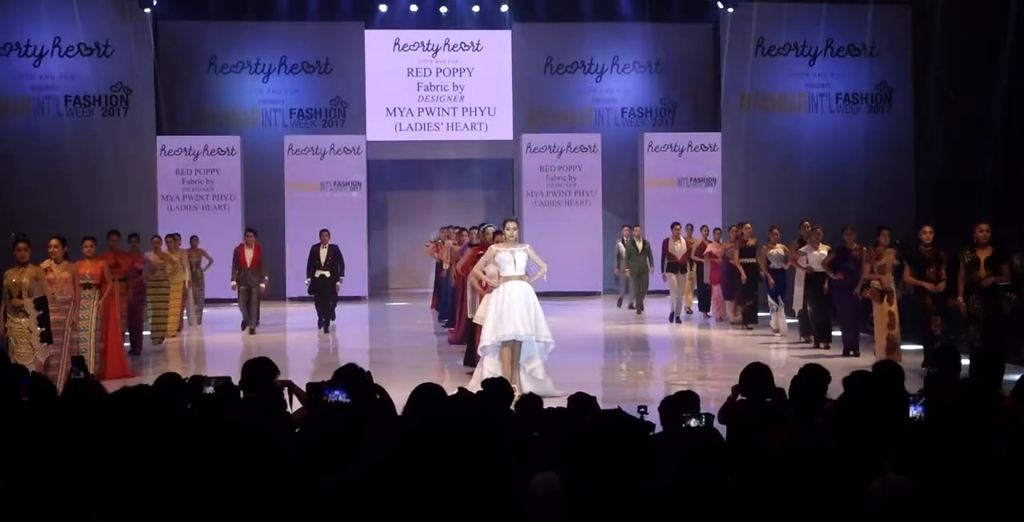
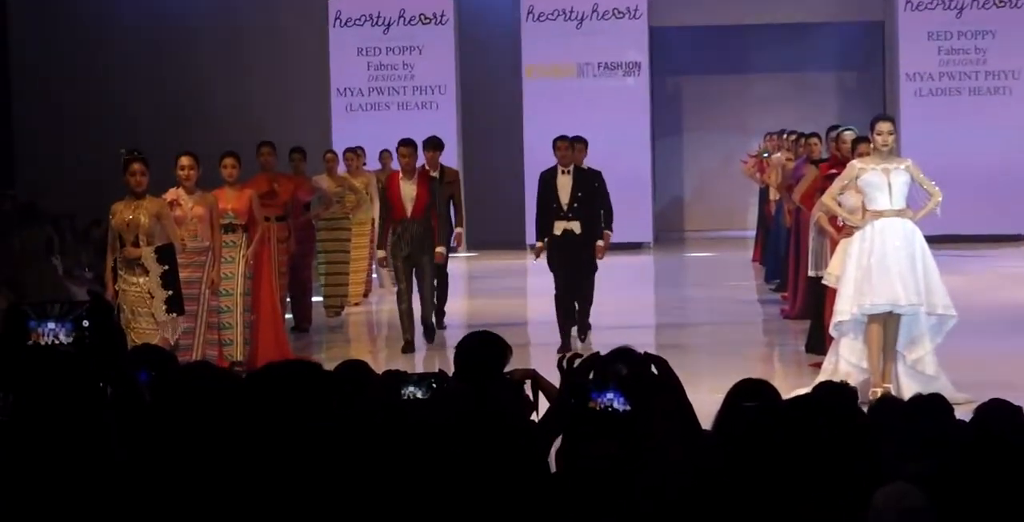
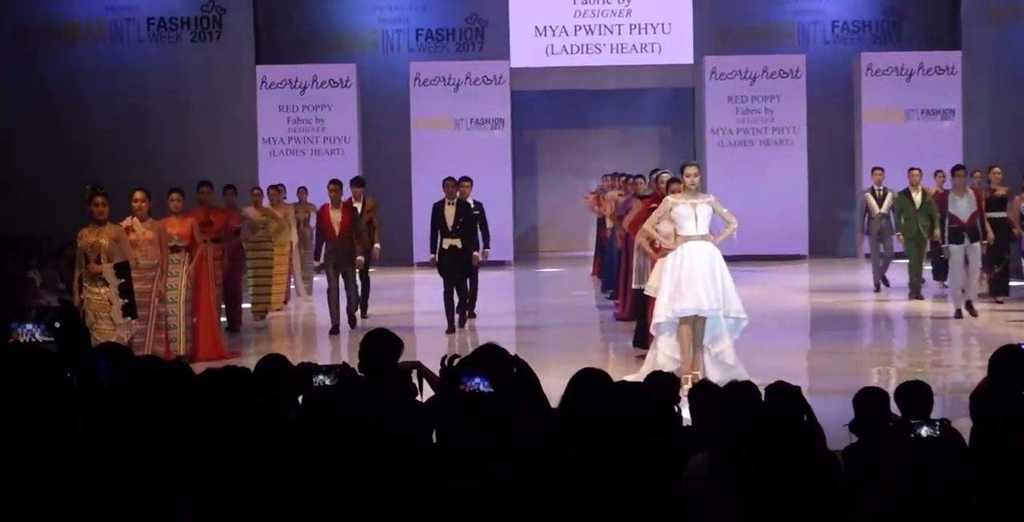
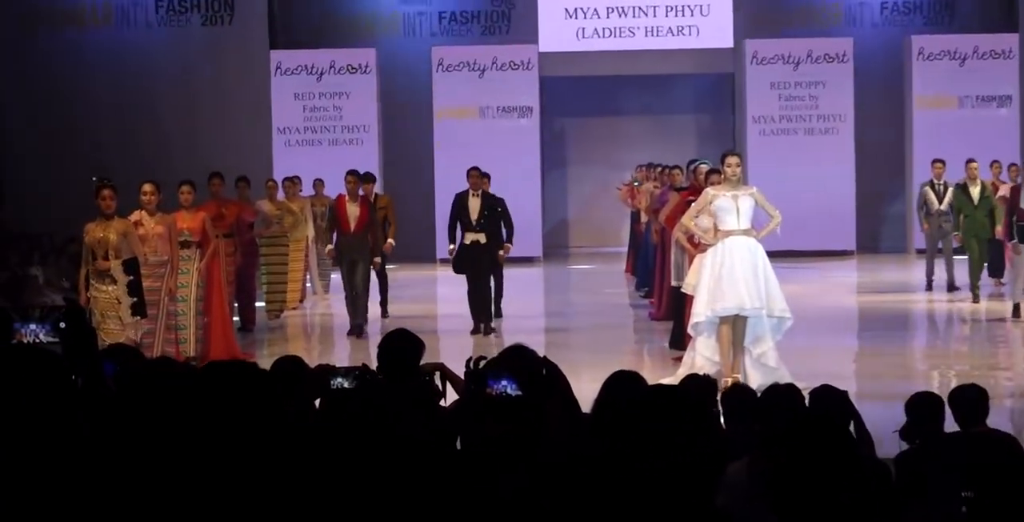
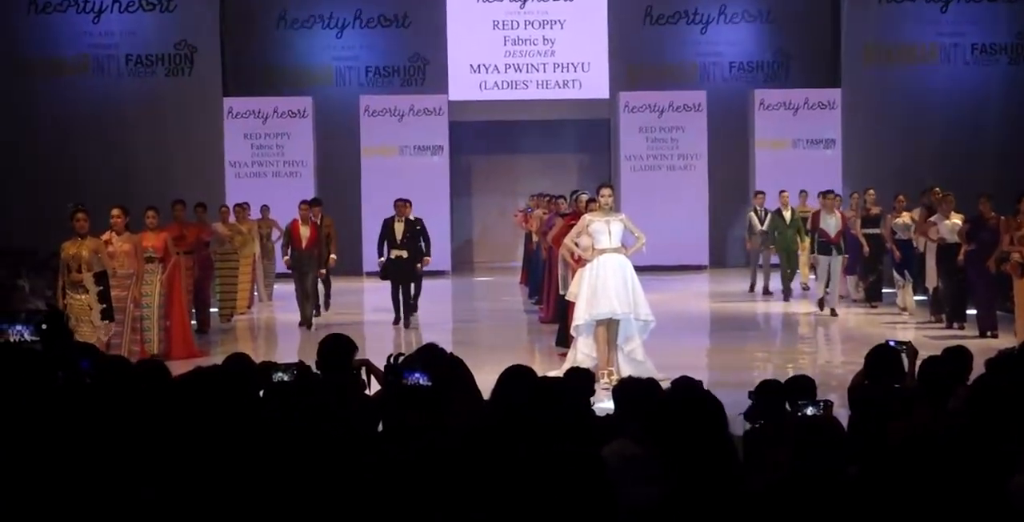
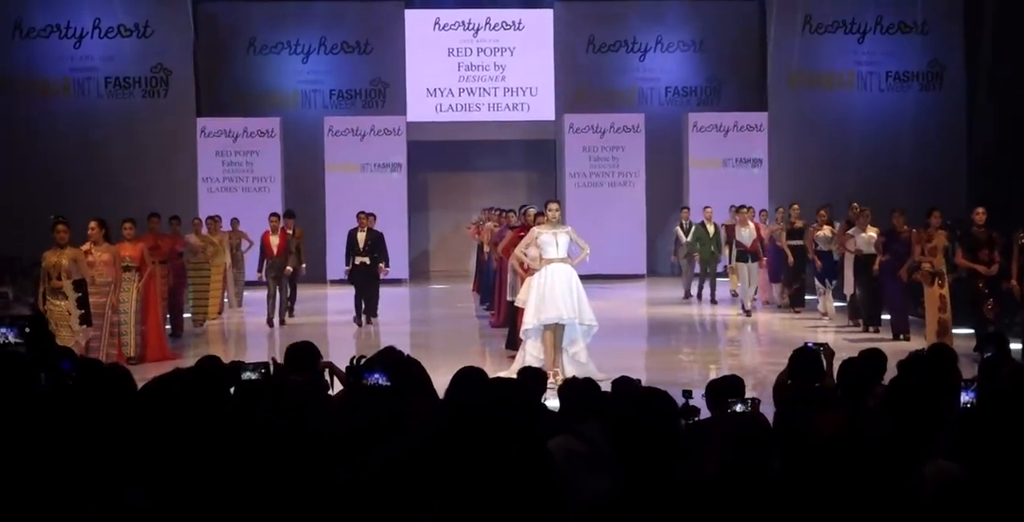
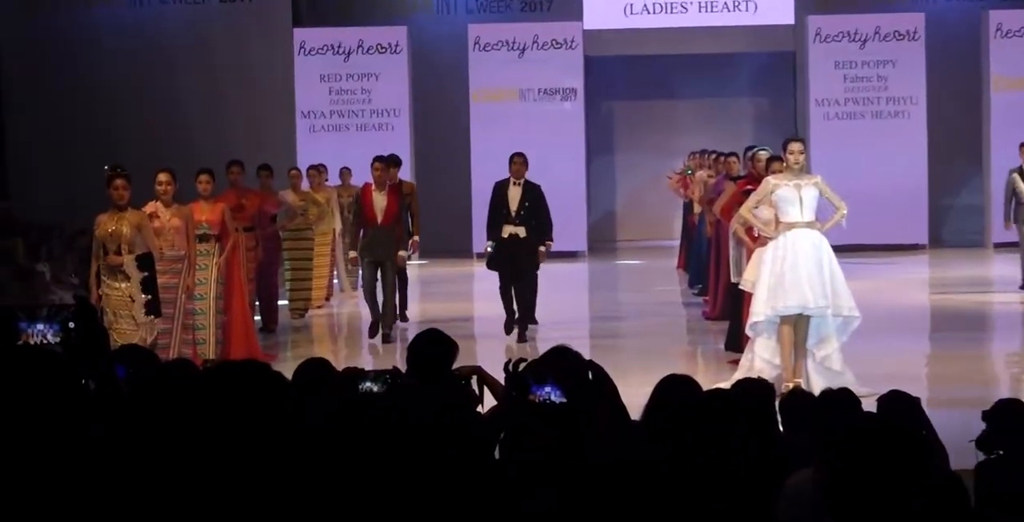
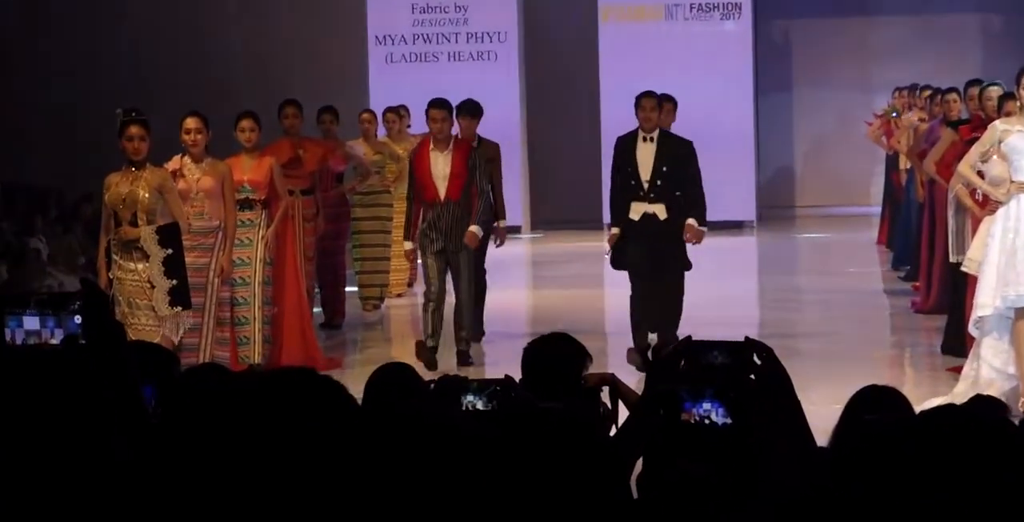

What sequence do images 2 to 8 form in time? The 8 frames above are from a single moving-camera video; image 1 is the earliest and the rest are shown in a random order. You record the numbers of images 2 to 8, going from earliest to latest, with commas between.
6, 5, 3, 4, 7, 2, 8
